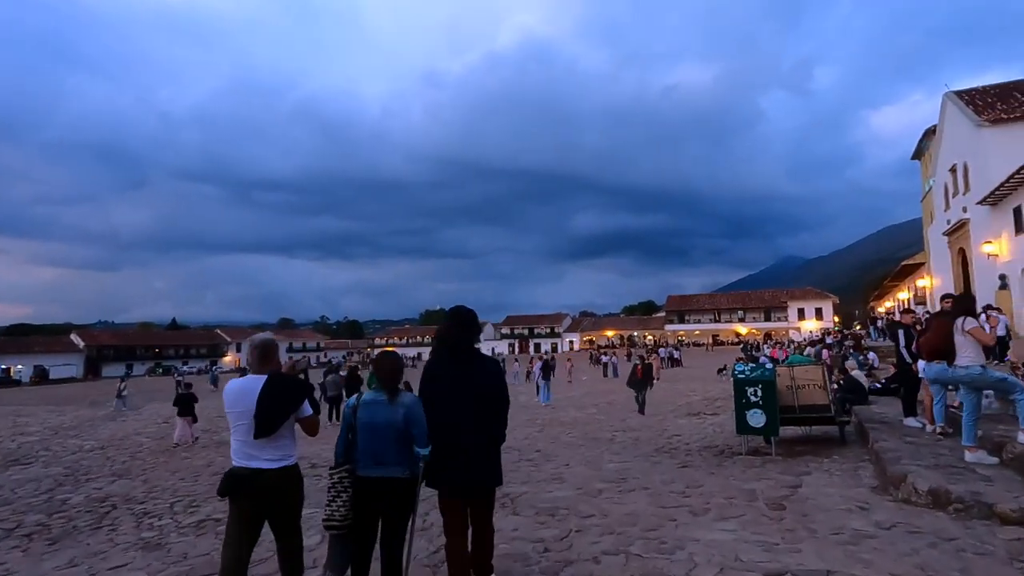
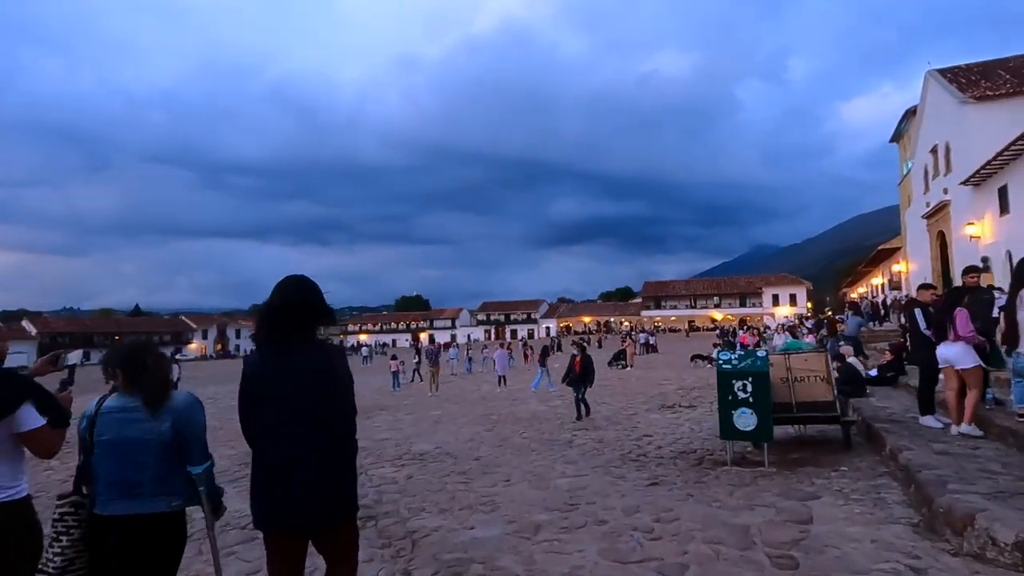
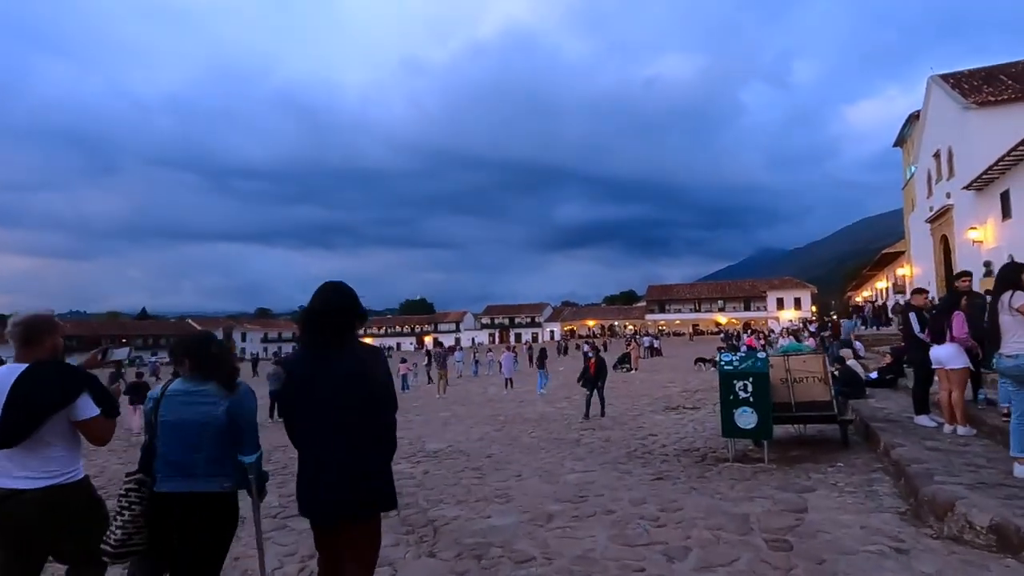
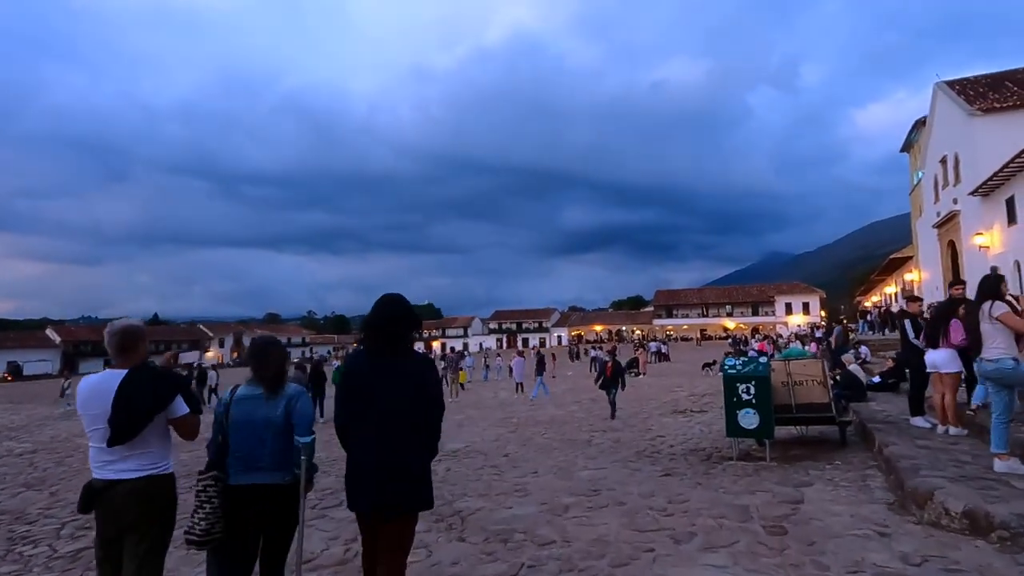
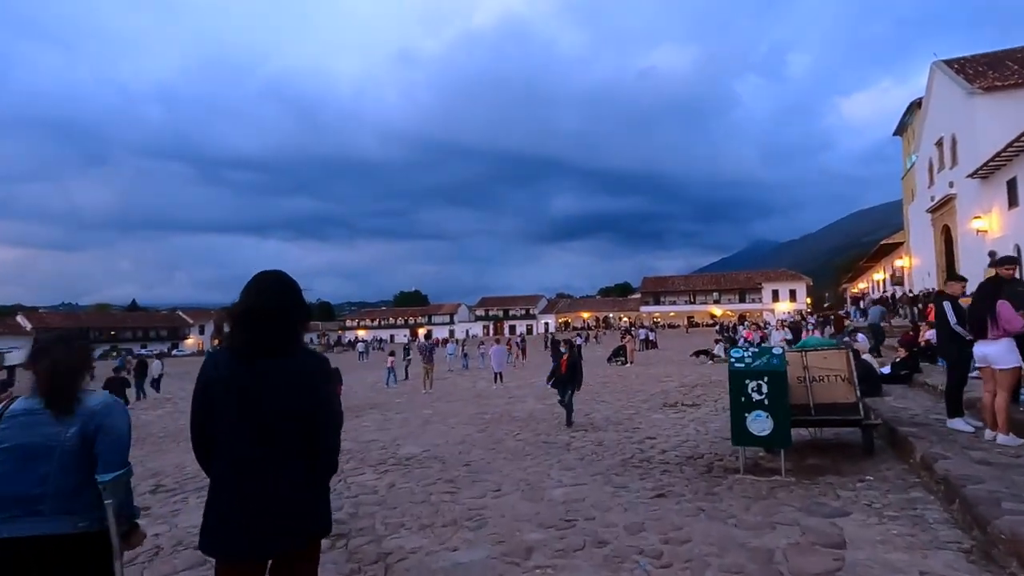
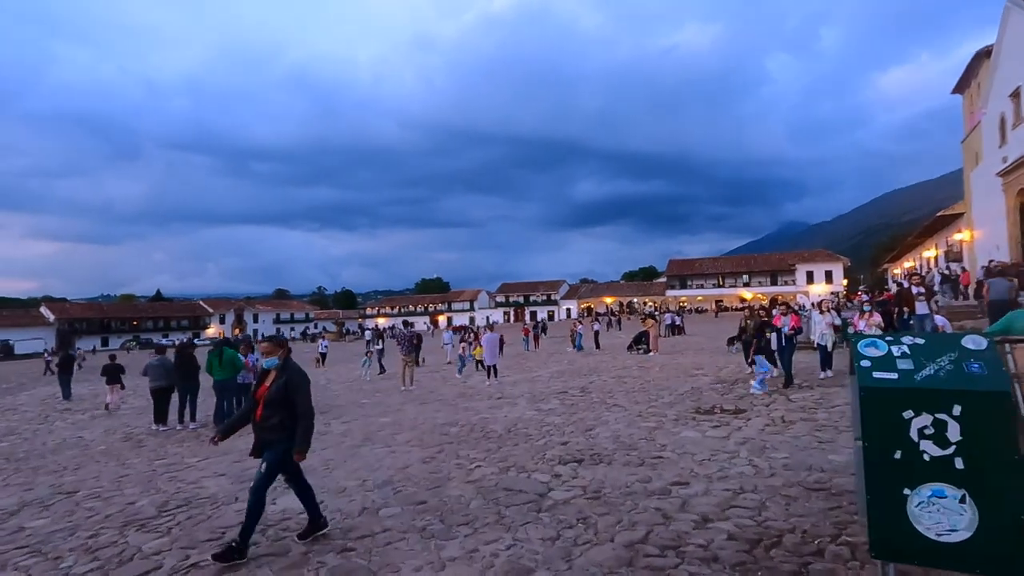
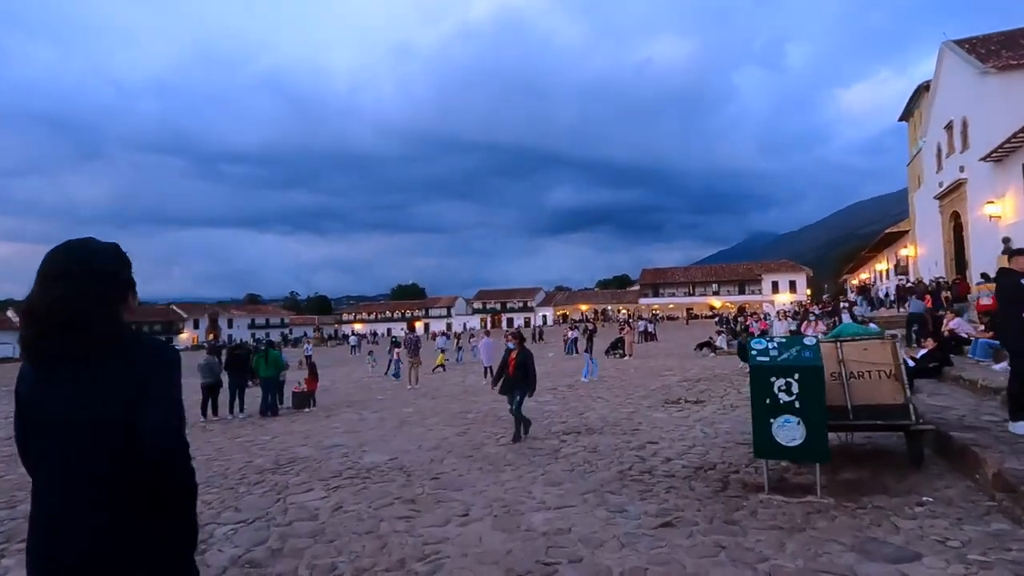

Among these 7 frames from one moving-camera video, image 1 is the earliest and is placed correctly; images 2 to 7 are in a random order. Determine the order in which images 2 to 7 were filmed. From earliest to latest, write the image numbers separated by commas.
4, 3, 2, 5, 7, 6
